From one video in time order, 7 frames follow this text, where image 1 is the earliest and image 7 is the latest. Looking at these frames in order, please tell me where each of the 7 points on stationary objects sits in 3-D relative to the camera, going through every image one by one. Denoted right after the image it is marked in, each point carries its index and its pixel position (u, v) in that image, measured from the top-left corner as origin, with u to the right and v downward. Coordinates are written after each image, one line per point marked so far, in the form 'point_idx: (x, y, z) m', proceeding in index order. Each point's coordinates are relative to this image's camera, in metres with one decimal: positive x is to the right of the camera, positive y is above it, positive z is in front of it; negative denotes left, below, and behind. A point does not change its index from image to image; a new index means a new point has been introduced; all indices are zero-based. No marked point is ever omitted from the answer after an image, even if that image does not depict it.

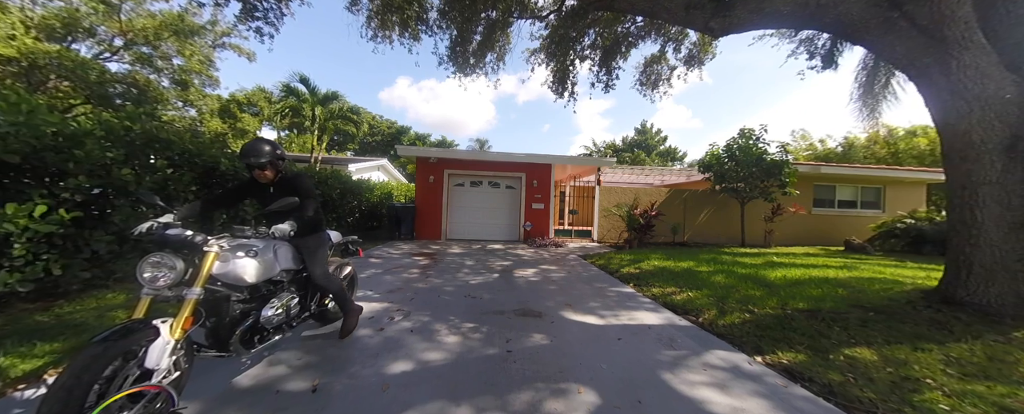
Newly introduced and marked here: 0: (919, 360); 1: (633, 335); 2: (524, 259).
0: (+3.4, -1.2, +2.5) m
1: (+1.3, -1.3, +3.1) m
2: (+0.3, -1.3, +7.8) m
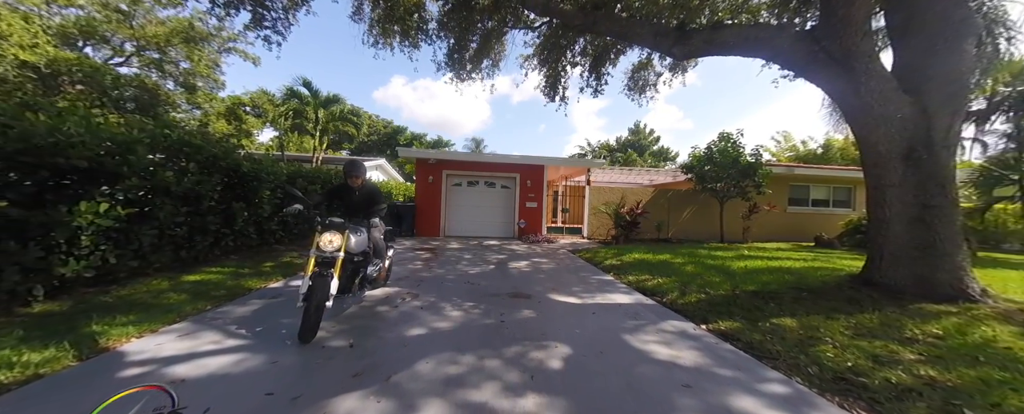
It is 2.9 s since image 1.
0: (+3.3, -1.2, +3.2) m
1: (+1.2, -1.3, +3.8) m
2: (+0.2, -1.3, +8.4) m
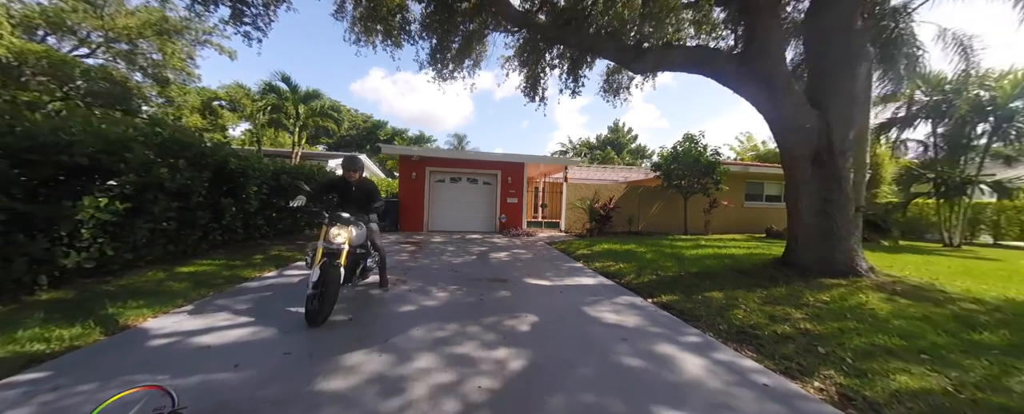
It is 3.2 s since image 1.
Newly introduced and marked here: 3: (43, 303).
0: (+3.0, -1.1, +3.9) m
1: (+0.9, -1.2, +4.4) m
2: (-0.4, -1.1, +8.9) m
3: (-5.3, -1.1, +3.4) m
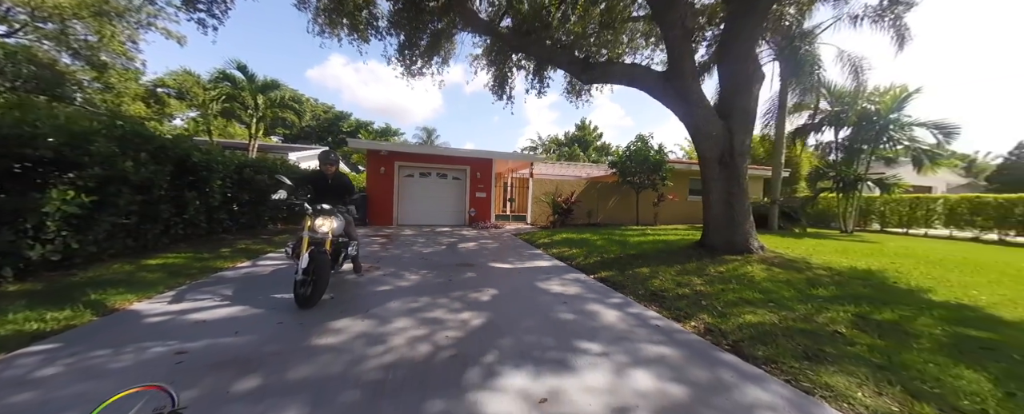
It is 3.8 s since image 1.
0: (+2.5, -1.0, +4.8) m
1: (+0.3, -1.1, +5.1) m
2: (-1.4, -0.9, +9.5) m
3: (-5.7, -1.0, +3.5) m
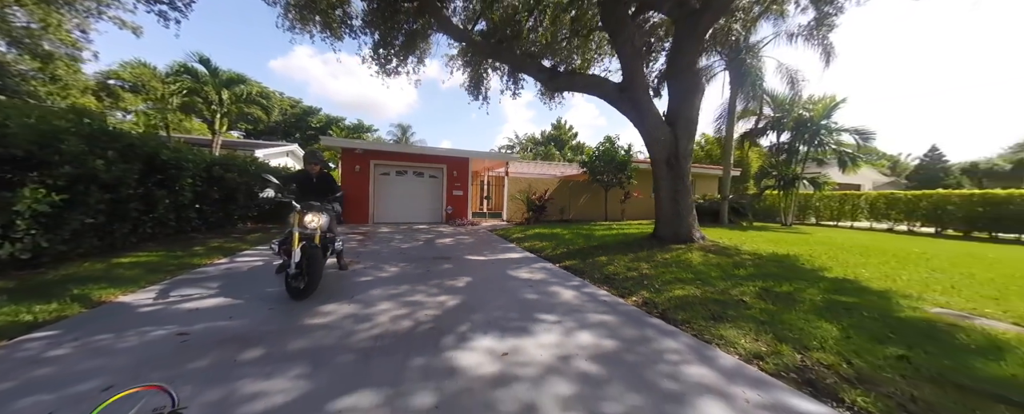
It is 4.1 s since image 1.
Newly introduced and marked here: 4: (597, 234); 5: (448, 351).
0: (+2.0, -0.9, +5.5) m
1: (-0.2, -1.0, +5.6) m
2: (-2.2, -0.9, +9.8) m
3: (-6.1, -1.0, +3.5) m
4: (+2.4, -0.8, +8.3) m
5: (-0.5, -1.1, +2.4) m
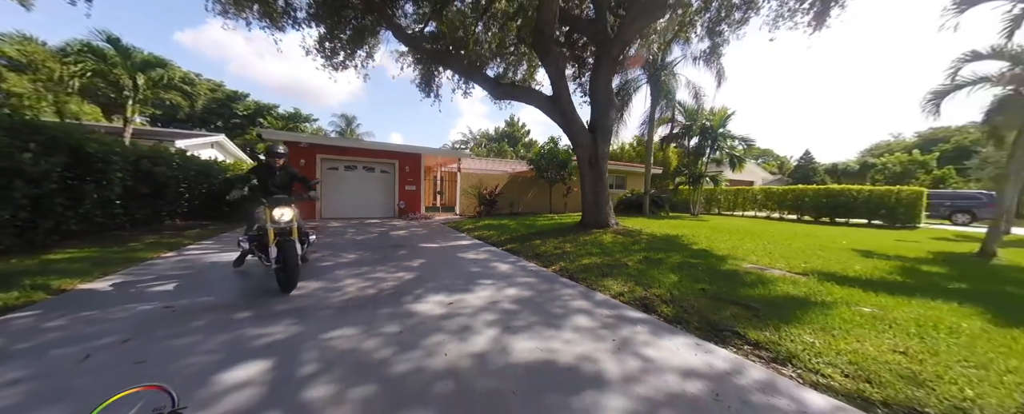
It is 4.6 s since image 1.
0: (+0.9, -0.7, +6.6) m
1: (-1.3, -0.9, +6.4) m
2: (-3.9, -0.7, +10.3) m
3: (-6.8, -0.9, +3.5) m
4: (+0.8, -0.5, +9.5) m
5: (-1.1, -1.0, +3.2) m
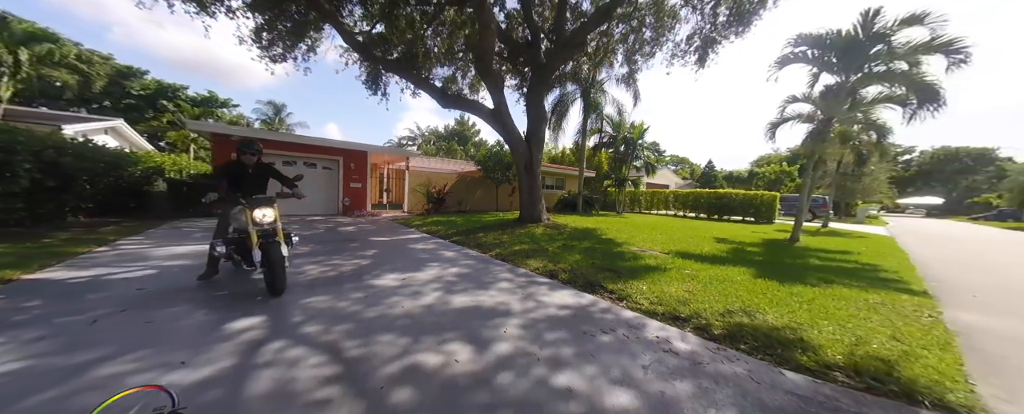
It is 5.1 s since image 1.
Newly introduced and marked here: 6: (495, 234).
0: (-0.5, -0.7, +7.7) m
1: (-2.6, -0.8, +7.1) m
2: (-5.9, -0.6, +10.5) m
3: (-7.5, -0.8, +3.3) m
4: (-1.0, -0.5, +10.5) m
5: (-1.9, -1.0, +4.0) m
6: (-0.4, -0.7, +7.4) m
